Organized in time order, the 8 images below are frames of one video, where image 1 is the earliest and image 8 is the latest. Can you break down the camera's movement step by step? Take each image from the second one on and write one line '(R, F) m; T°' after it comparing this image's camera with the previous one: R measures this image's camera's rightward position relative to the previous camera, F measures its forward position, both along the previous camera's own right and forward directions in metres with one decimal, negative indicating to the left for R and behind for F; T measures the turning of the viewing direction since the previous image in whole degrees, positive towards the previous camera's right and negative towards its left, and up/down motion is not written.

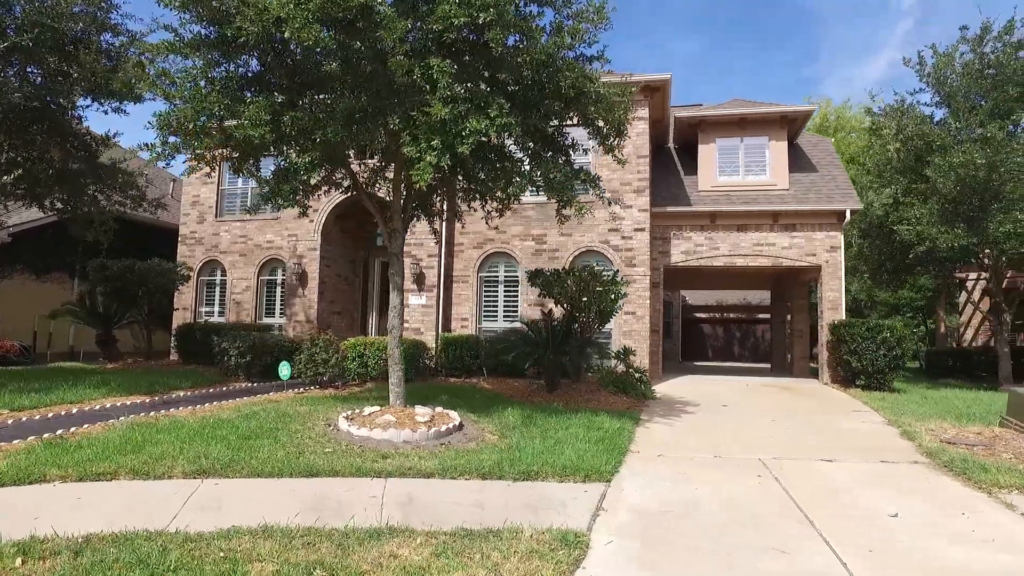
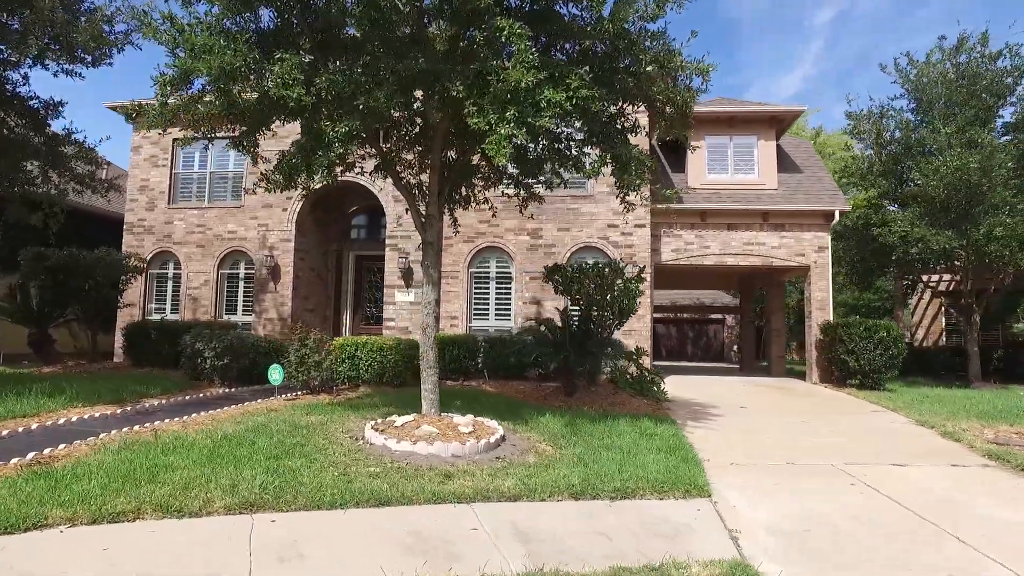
(-1.5, +0.9) m; +7°
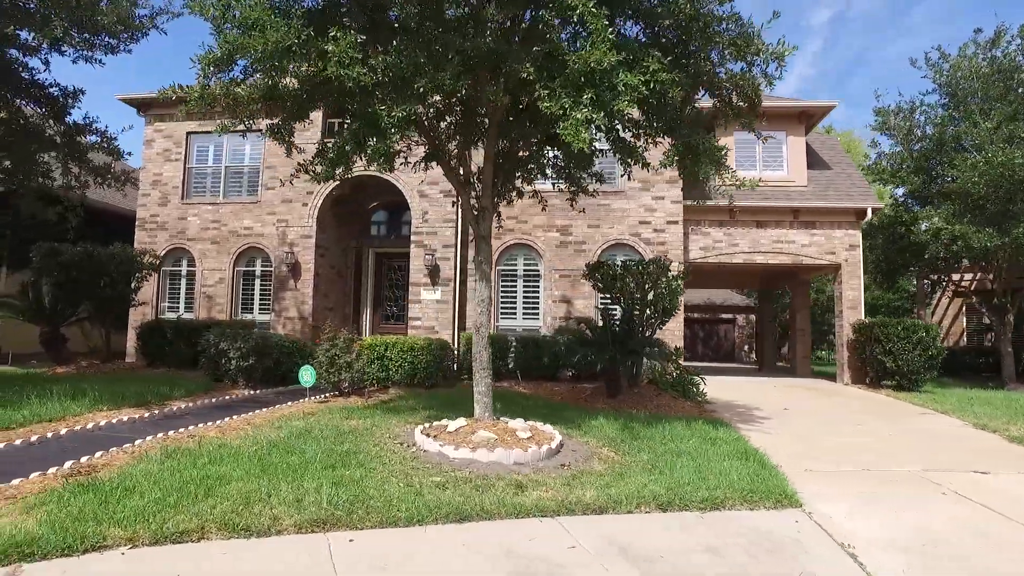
(-0.7, +0.4) m; 0°
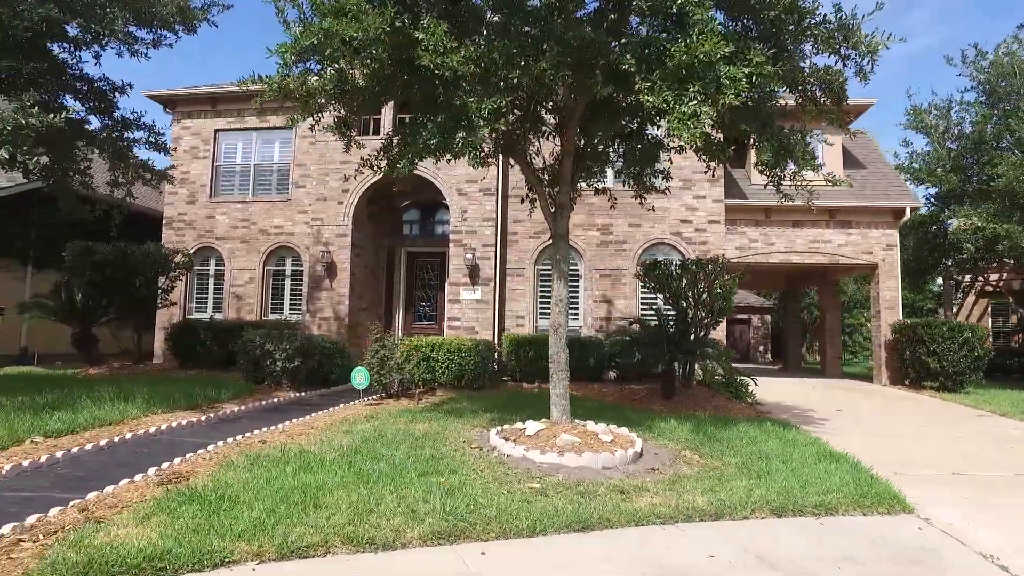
(-0.9, +0.2) m; 0°
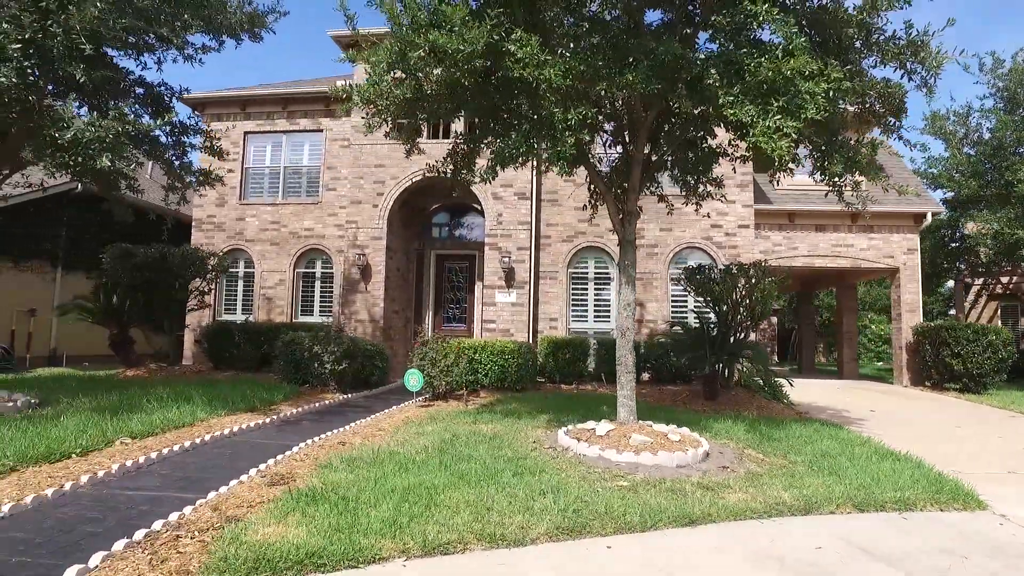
(-0.9, -0.2) m; +1°
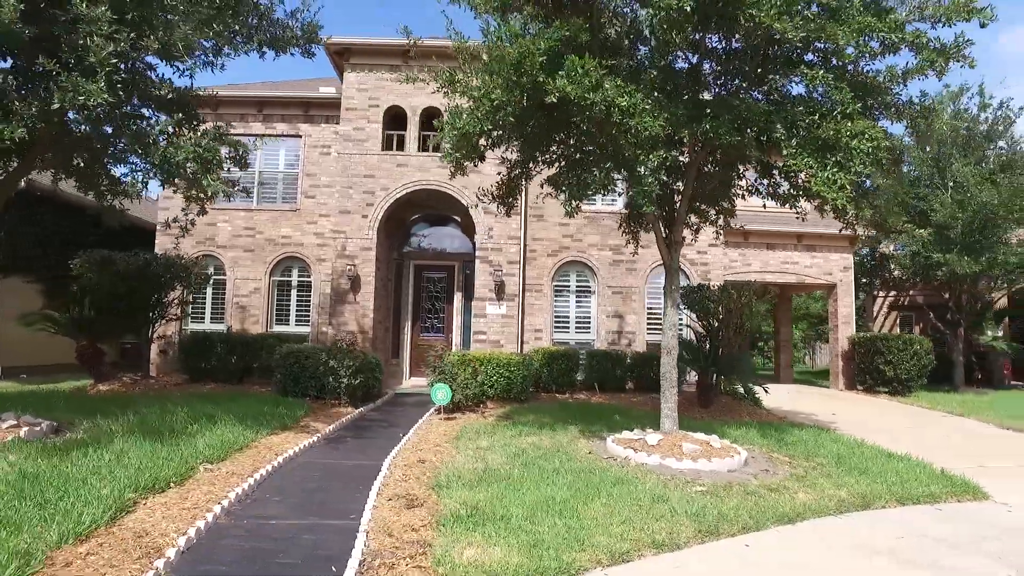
(-1.9, -0.3) m; +9°
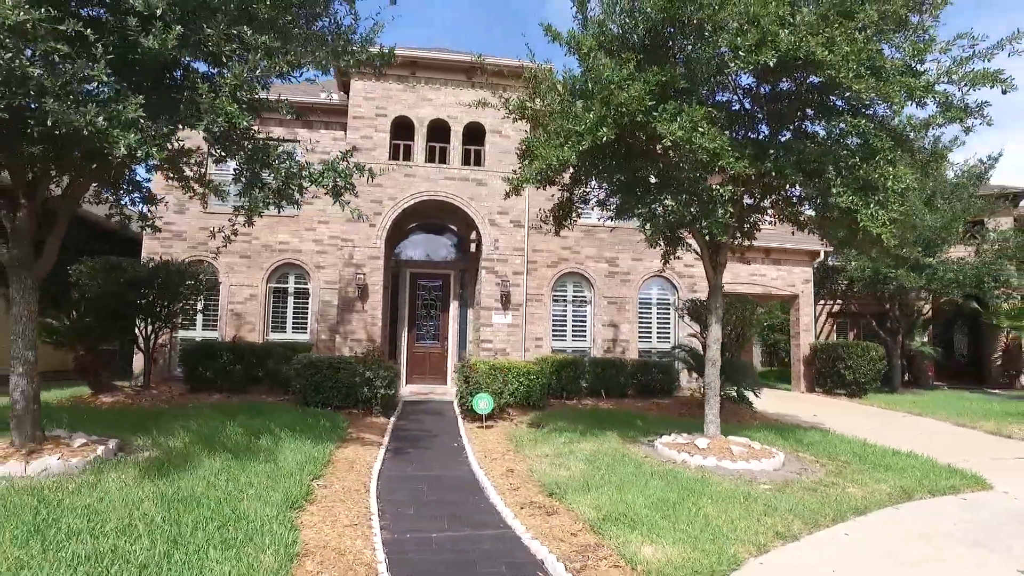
(-1.9, -0.4) m; +7°
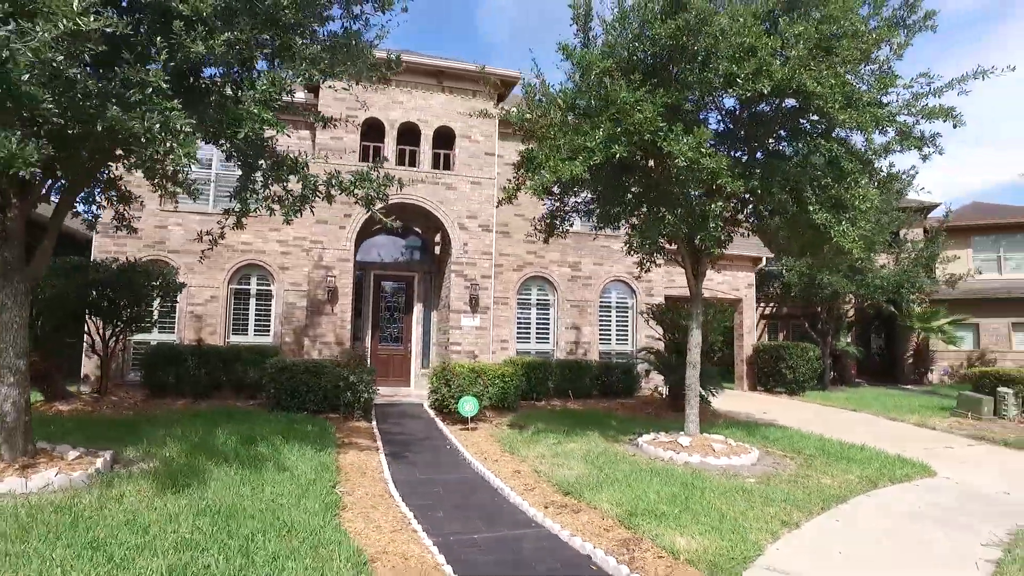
(-1.0, -0.2) m; +7°
